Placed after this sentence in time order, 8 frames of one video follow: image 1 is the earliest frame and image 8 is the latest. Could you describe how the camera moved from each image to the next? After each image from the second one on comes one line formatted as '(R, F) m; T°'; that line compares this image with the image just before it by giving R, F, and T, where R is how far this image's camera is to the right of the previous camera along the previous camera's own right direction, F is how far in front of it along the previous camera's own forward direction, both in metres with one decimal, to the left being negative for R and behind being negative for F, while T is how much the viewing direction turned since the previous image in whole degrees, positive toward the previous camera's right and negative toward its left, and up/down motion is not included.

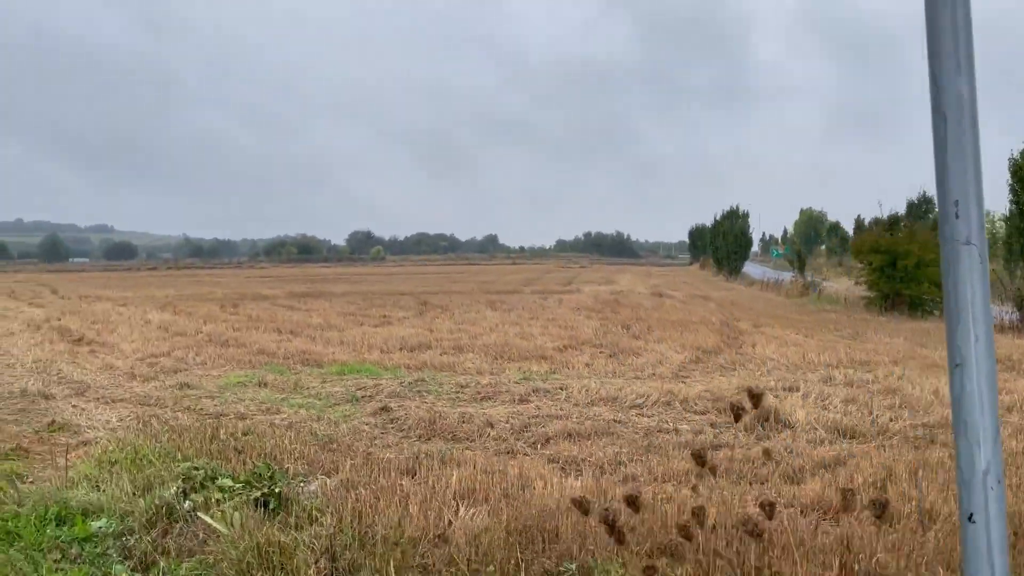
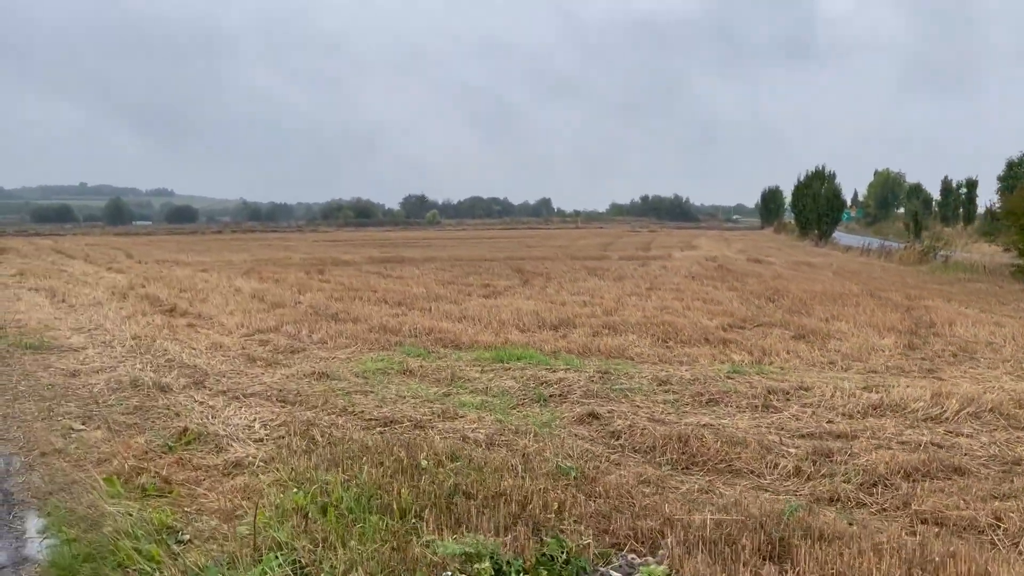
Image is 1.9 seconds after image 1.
(-1.4, +1.7) m; -4°
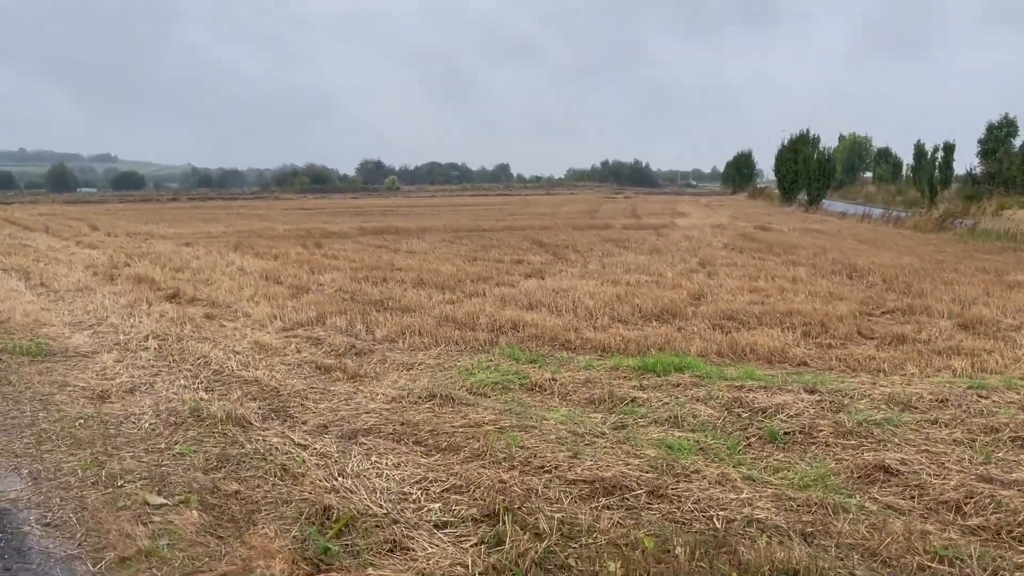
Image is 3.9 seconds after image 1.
(-1.5, +1.8) m; +3°
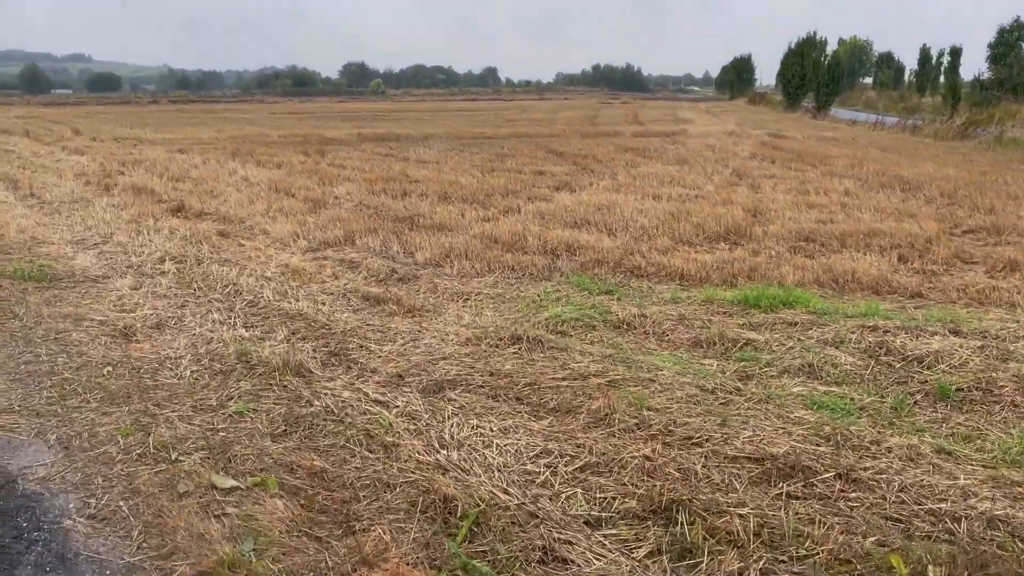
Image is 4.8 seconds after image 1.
(-0.7, +0.9) m; +1°
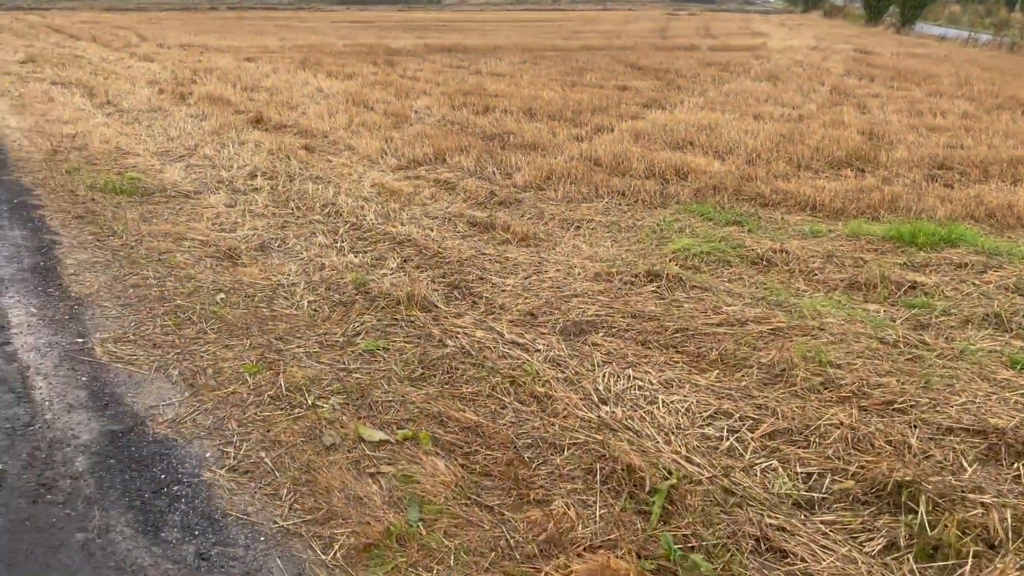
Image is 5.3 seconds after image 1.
(-0.5, +0.4) m; -3°
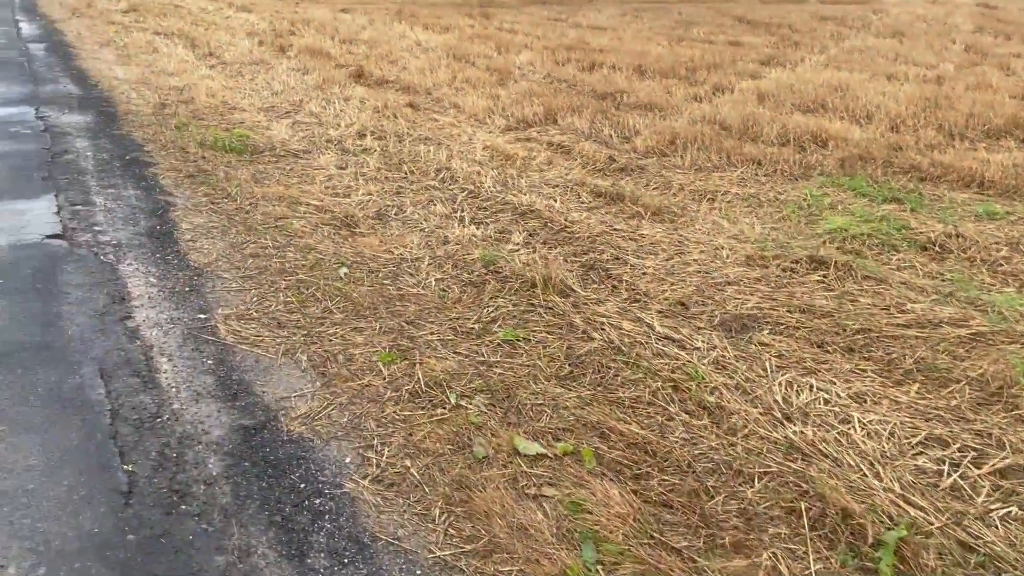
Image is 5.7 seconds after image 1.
(-0.3, +0.4) m; -5°
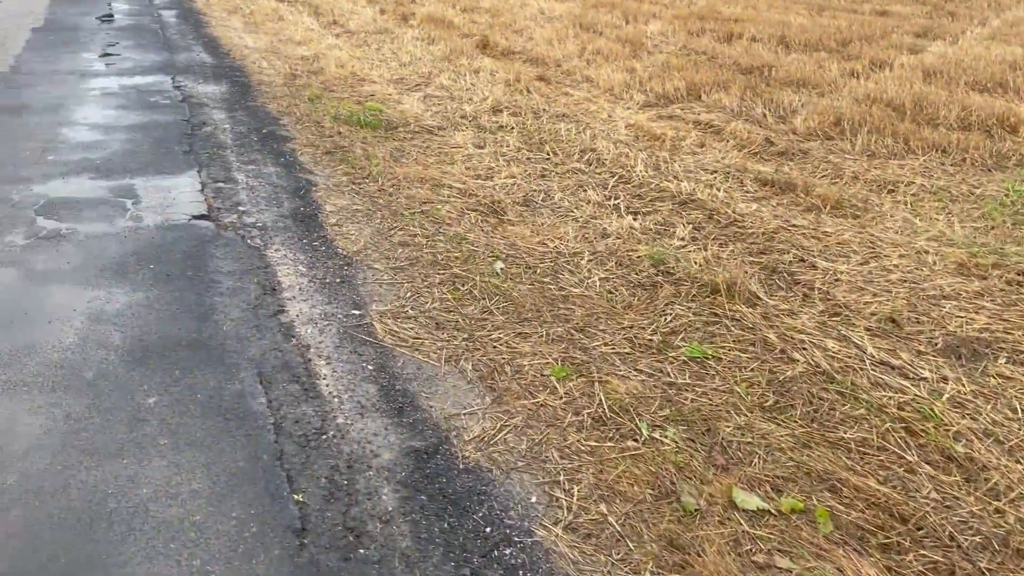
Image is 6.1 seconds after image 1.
(-0.3, +0.4) m; -7°
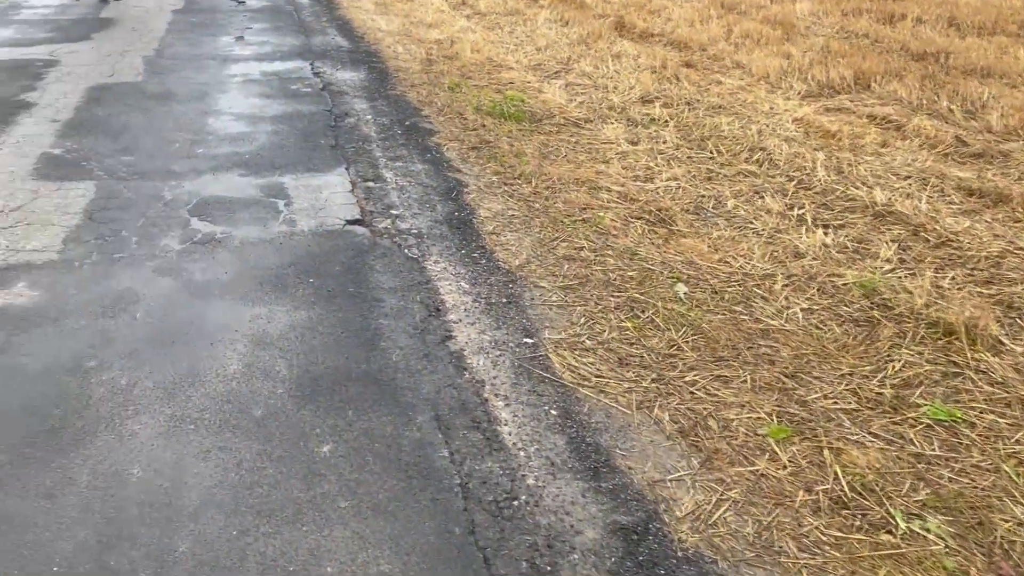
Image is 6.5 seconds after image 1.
(-0.3, +0.3) m; -7°
